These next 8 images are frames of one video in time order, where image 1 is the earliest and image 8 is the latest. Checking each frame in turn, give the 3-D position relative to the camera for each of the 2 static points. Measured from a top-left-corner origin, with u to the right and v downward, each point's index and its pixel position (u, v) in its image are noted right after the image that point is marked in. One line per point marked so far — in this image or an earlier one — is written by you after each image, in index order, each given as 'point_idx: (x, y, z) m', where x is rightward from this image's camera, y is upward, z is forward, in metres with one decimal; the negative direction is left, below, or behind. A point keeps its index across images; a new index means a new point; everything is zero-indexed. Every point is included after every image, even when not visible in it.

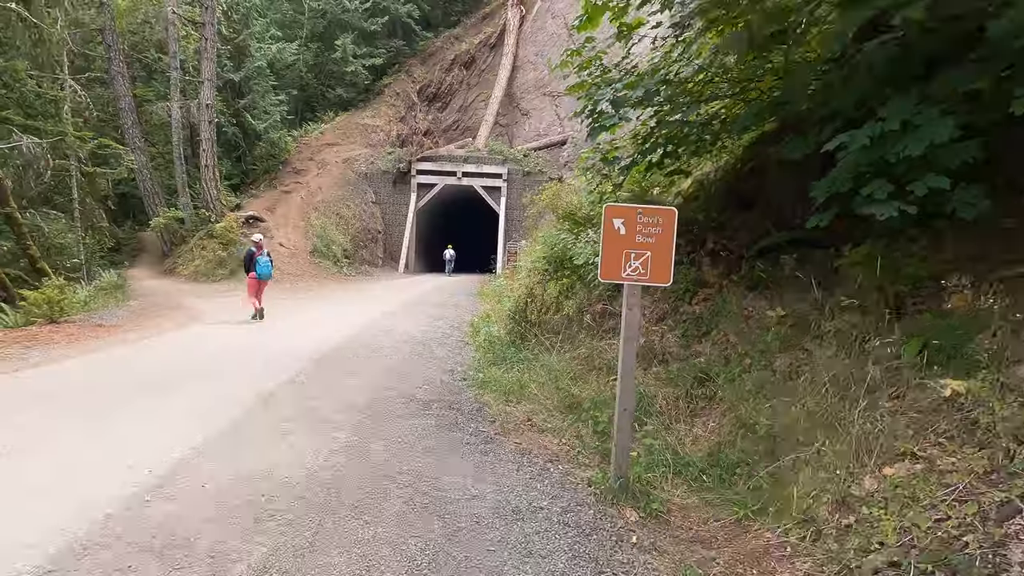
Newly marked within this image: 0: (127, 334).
0: (-7.0, -0.7, +10.1) m
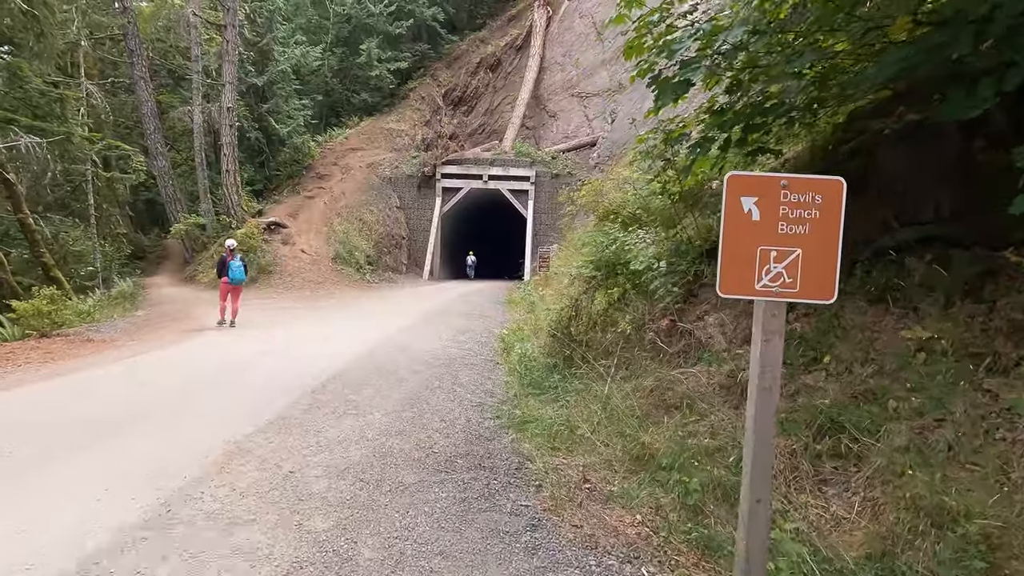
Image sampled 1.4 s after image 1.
0: (-6.4, -0.9, +9.0) m
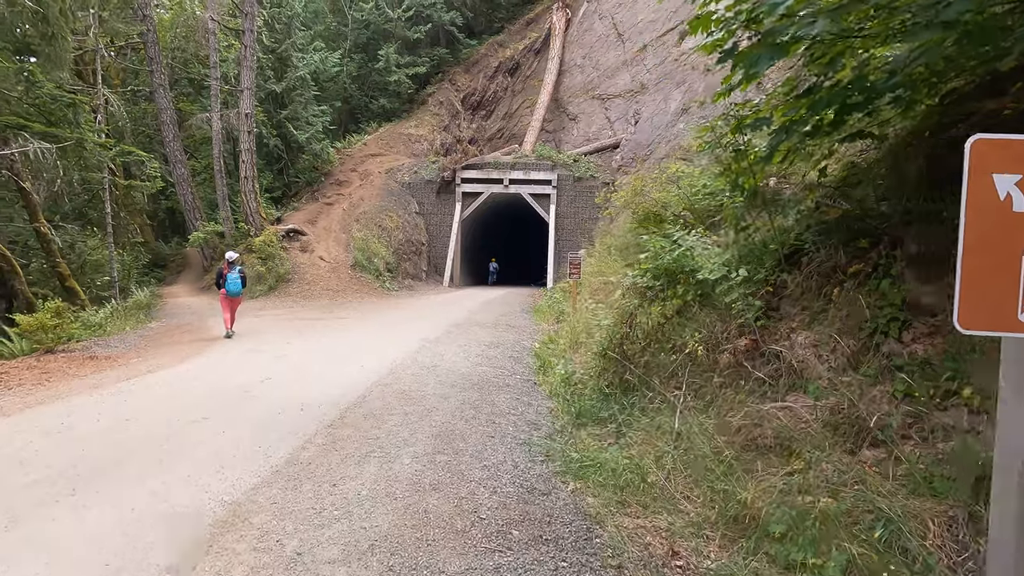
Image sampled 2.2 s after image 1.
0: (-5.8, -1.1, +8.3) m
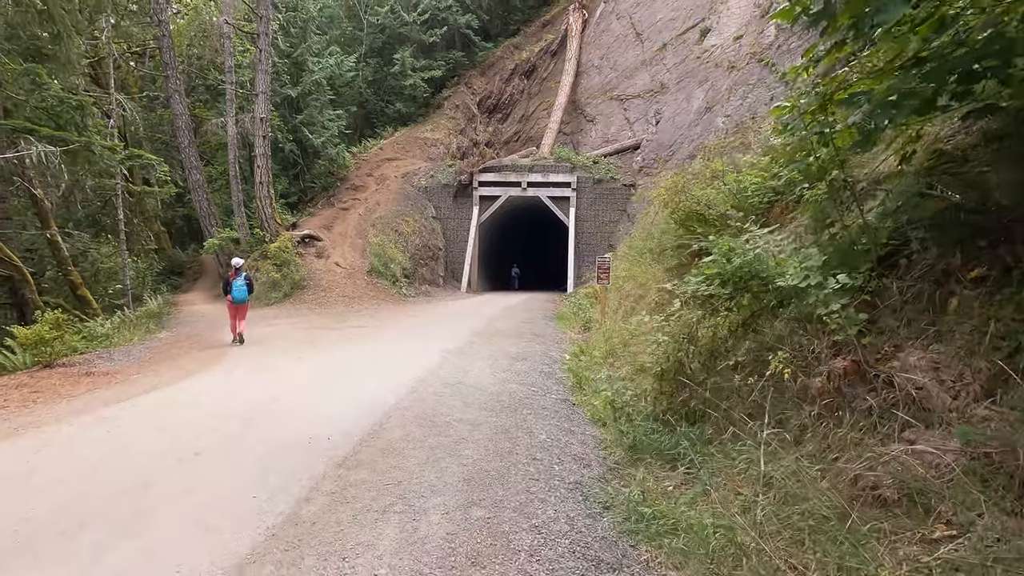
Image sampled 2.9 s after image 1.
0: (-5.4, -1.3, +7.7) m
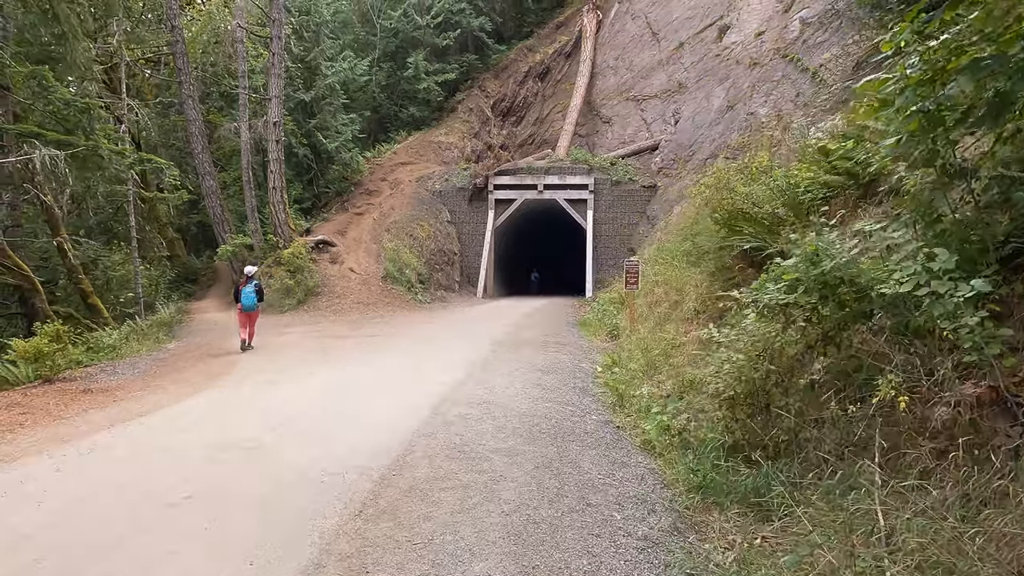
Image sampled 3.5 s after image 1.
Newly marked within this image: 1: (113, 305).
0: (-5.0, -1.4, +7.1) m
1: (-13.3, -0.6, +18.1) m
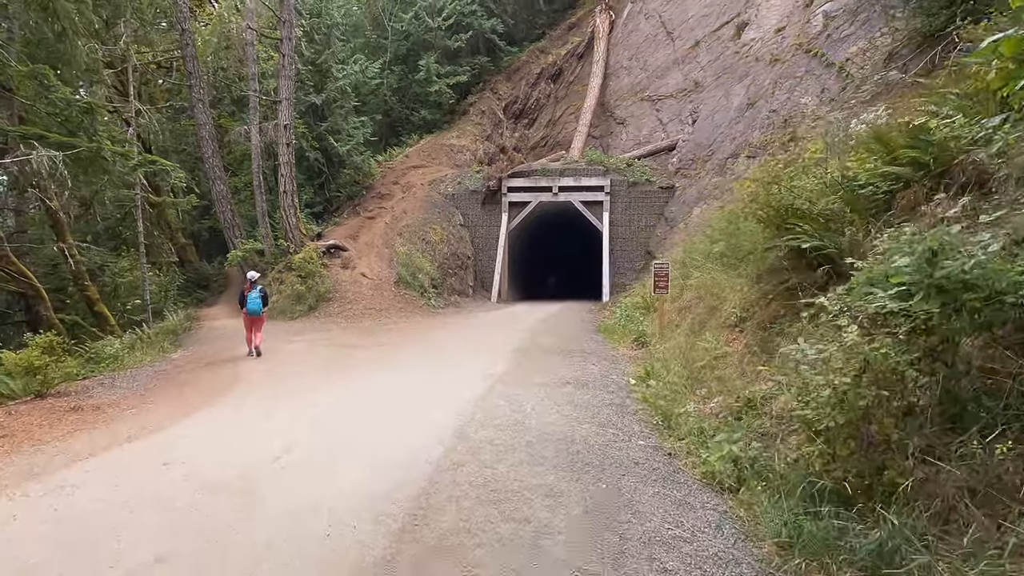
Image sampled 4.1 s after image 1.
0: (-4.6, -1.5, +6.5) m
1: (-12.7, -0.8, +17.7) m
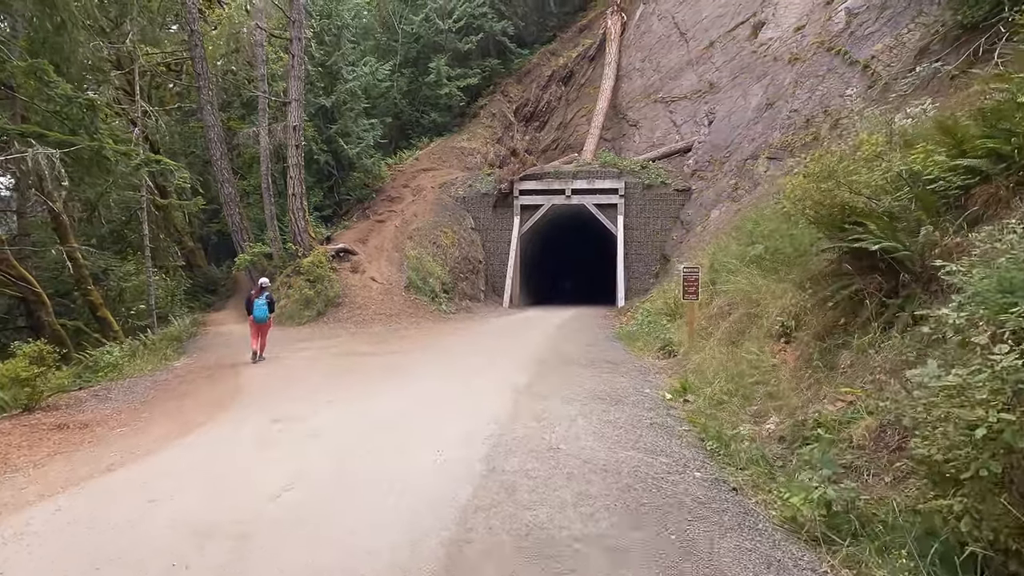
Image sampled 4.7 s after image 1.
0: (-4.3, -1.5, +6.0) m
1: (-12.3, -0.9, +17.2) m
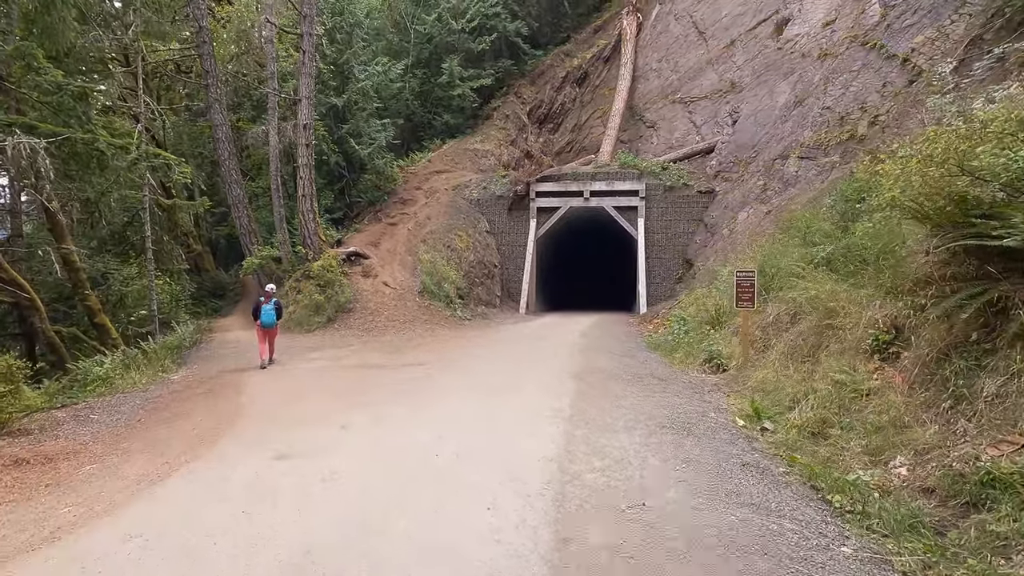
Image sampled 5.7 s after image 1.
0: (-3.8, -1.6, +4.9) m
1: (-11.6, -1.1, +16.3) m
